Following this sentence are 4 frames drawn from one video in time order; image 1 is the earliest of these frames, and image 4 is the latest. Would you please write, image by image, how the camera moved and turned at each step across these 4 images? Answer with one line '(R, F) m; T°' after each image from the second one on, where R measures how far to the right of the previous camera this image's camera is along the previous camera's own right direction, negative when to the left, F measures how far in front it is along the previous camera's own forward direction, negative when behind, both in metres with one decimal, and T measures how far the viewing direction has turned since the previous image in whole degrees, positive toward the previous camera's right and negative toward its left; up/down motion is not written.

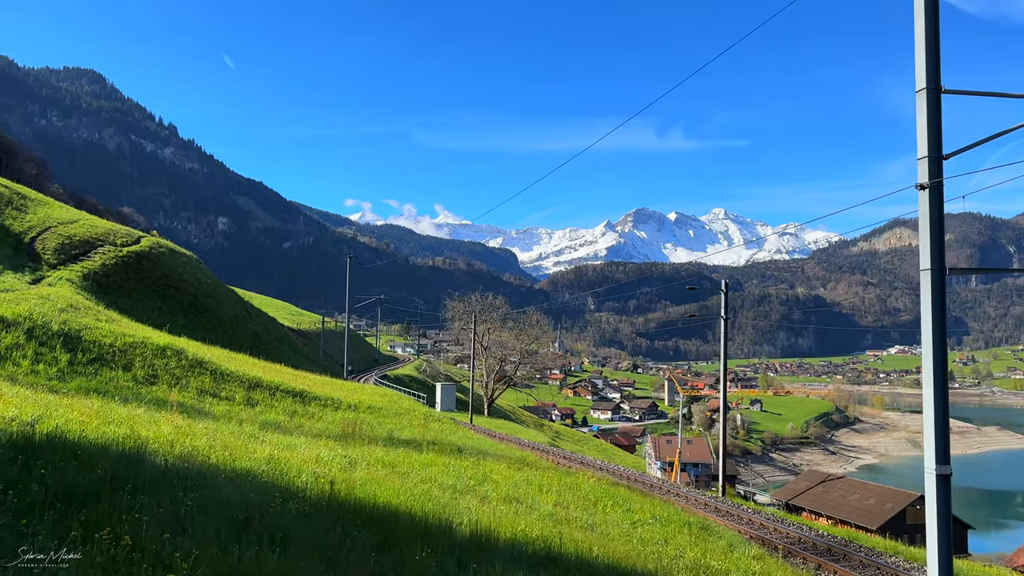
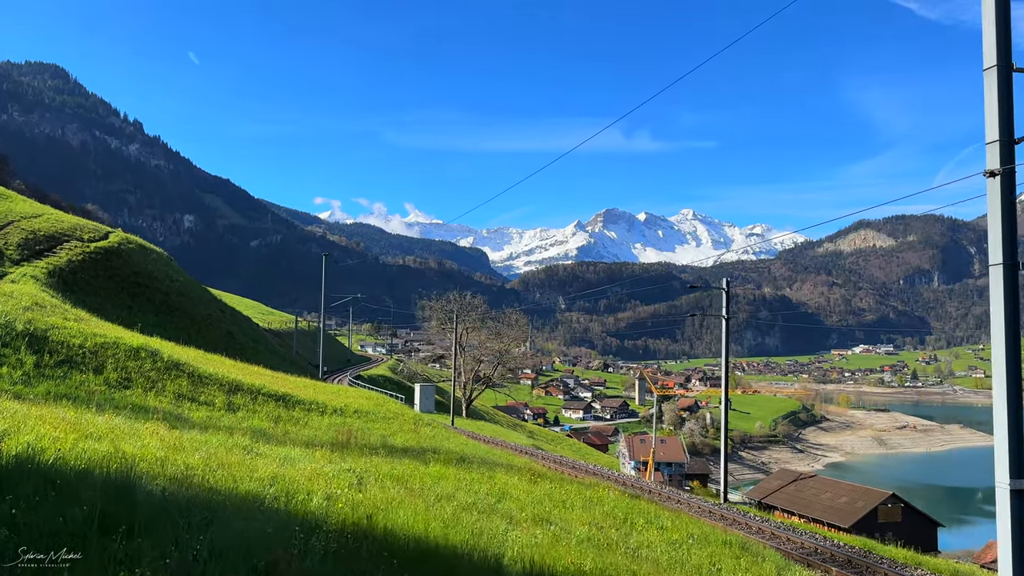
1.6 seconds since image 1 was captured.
(-0.8, +0.8) m; +3°
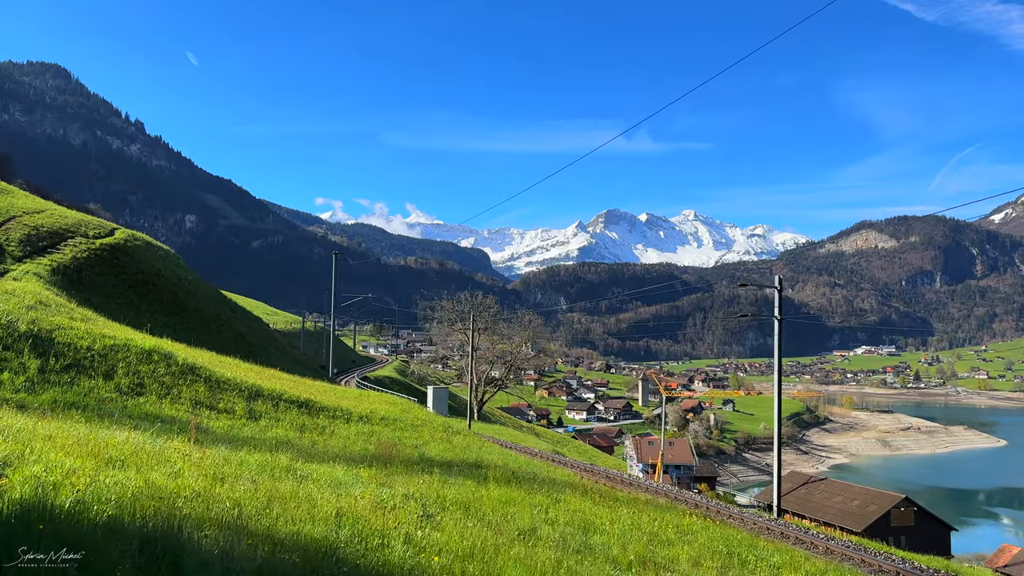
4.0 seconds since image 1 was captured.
(-1.2, +1.3) m; 0°
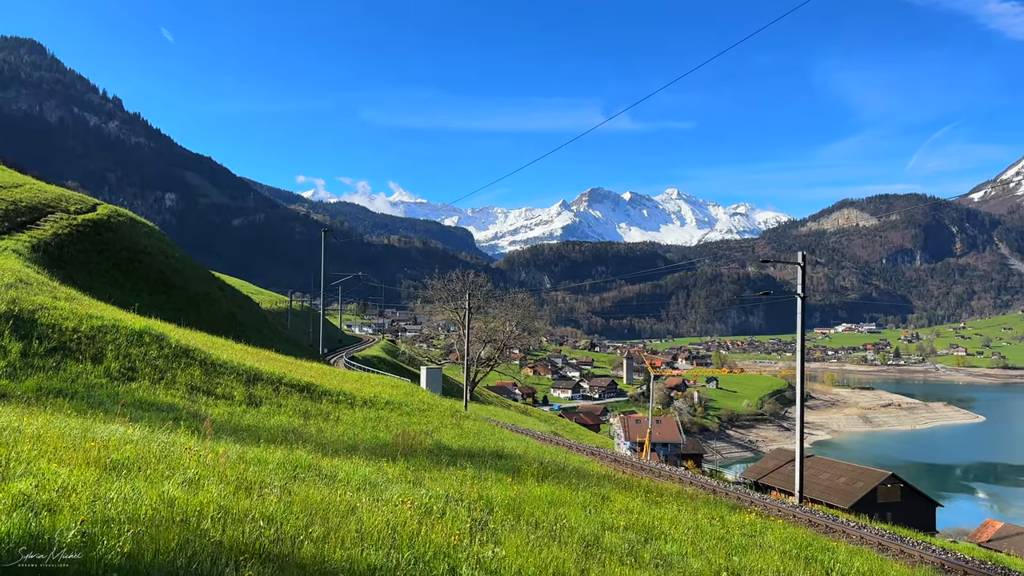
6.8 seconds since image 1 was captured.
(-0.9, +1.0) m; +1°
